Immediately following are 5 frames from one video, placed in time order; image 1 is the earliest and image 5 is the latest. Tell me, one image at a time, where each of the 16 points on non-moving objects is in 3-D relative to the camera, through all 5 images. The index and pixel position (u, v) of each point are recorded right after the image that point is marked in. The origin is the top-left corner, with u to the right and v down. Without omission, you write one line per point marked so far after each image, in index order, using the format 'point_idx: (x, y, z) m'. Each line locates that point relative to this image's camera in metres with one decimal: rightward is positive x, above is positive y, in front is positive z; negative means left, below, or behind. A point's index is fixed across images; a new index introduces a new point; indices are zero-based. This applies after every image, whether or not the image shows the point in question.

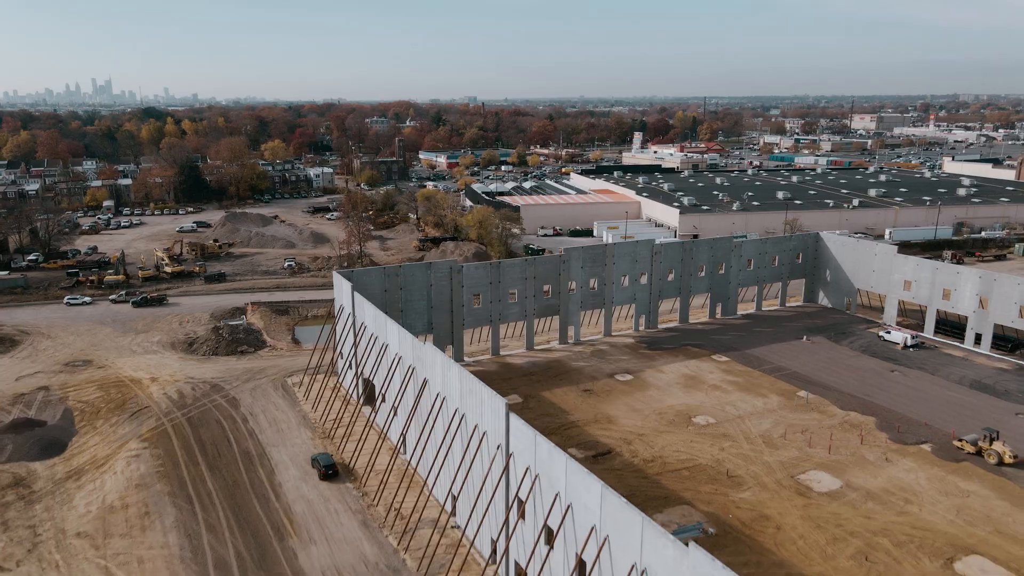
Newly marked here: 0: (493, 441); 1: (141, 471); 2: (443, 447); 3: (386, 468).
0: (-0.4, -2.8, +14.5) m
1: (-9.3, -4.5, +19.9) m
2: (-1.5, -3.3, +16.8) m
3: (-3.2, -4.3, +19.4) m
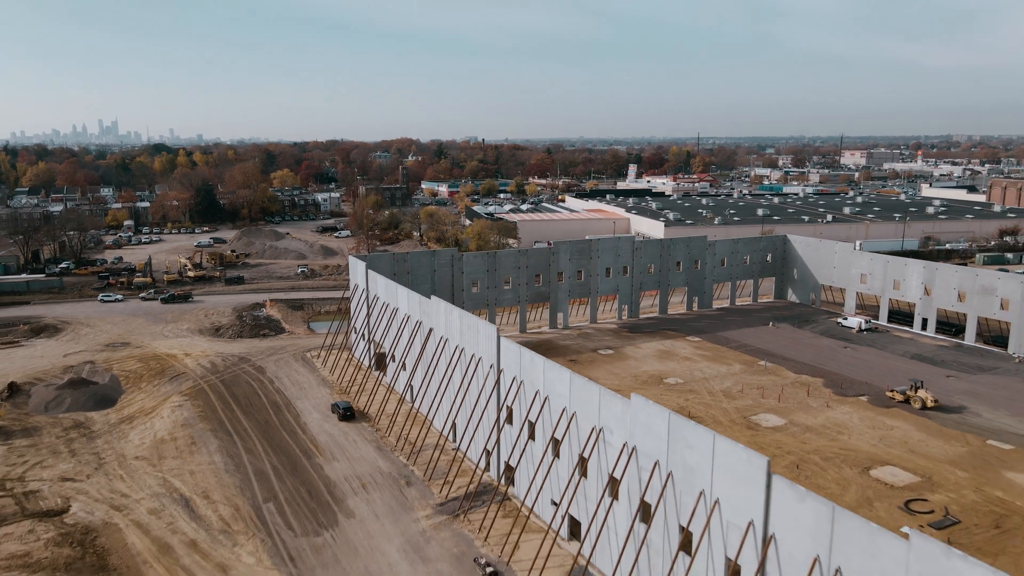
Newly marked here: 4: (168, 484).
0: (-0.6, -1.7, +17.8) m
1: (-9.5, -3.6, +23.0) m
2: (-1.7, -2.3, +20.1) m
3: (-3.4, -3.4, +22.6) m
4: (-8.1, -4.6, +18.8) m
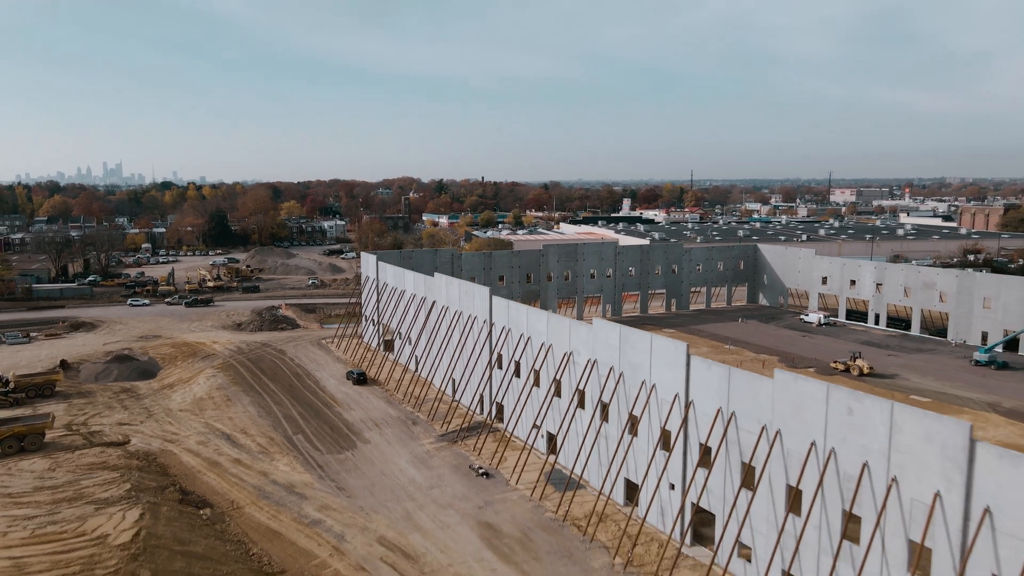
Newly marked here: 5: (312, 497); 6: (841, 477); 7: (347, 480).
0: (-0.8, -0.8, +21.3) m
1: (-9.8, -3.1, +26.5) m
2: (-1.9, -1.6, +23.5) m
3: (-3.7, -2.9, +26.0) m
4: (-8.4, -3.8, +22.1) m
5: (-4.2, -4.4, +16.7) m
6: (+4.4, -2.5, +10.7) m
7: (-3.7, -4.2, +17.6) m
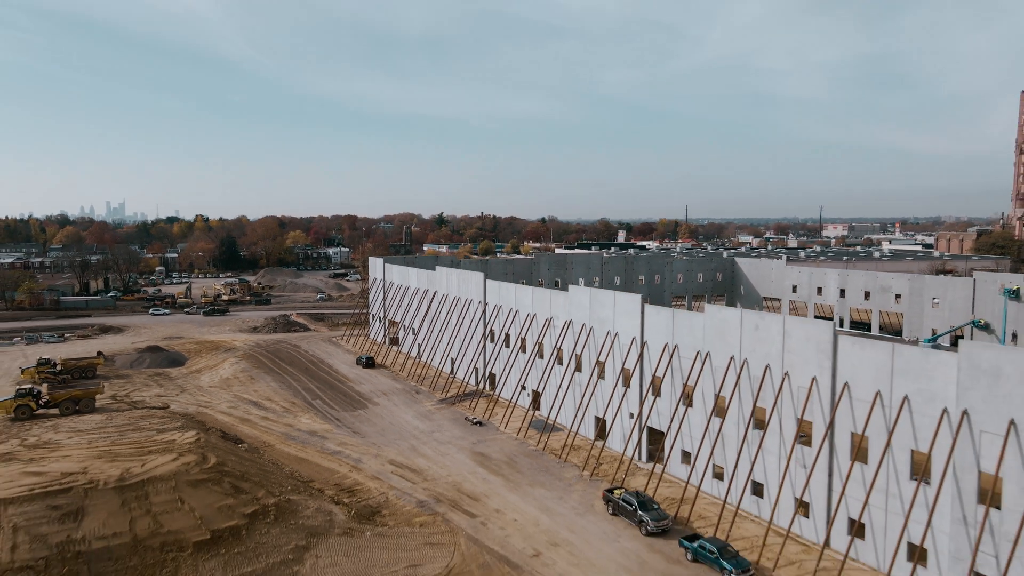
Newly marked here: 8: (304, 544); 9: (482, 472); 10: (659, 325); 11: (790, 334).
0: (-1.1, -0.4, +24.5) m
1: (-10.0, -2.9, +29.5) m
2: (-2.2, -1.3, +26.7) m
3: (-3.9, -2.7, +29.1) m
4: (-8.7, -3.4, +25.2) m
5: (-4.5, -3.7, +19.7) m
6: (+4.2, -1.6, +13.9) m
7: (-3.9, -3.6, +20.6) m
8: (-3.2, -3.9, +12.2) m
9: (-0.6, -3.9, +16.9) m
10: (+3.0, -0.8, +16.3) m
11: (+4.5, -0.8, +13.0) m
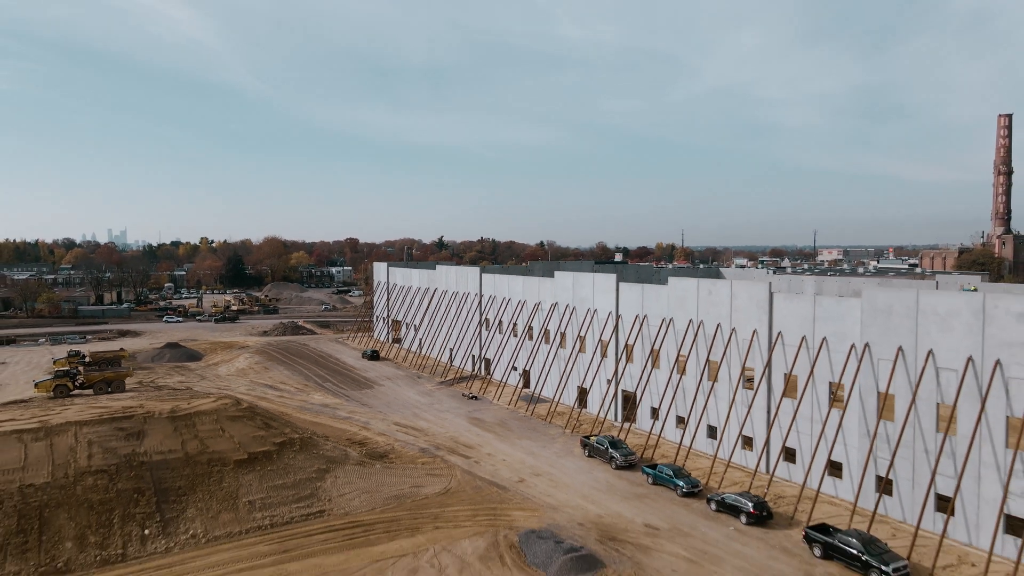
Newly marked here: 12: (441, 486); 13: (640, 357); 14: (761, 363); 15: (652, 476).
0: (-1.3, -0.2, +26.9) m
1: (-10.3, -2.9, +31.8) m
2: (-2.4, -1.2, +29.1) m
3: (-4.2, -2.6, +31.4) m
4: (-8.9, -3.2, +27.5) m
5: (-4.7, -3.3, +22.0) m
6: (+3.9, -1.0, +16.2) m
7: (-4.2, -3.3, +22.9) m
8: (-3.4, -3.3, +14.5) m
9: (-0.9, -3.4, +19.2) m
10: (+2.8, -0.3, +18.7) m
11: (+4.3, -0.1, +15.4) m
12: (-1.3, -3.6, +14.5) m
13: (+3.0, -1.6, +18.3) m
14: (+4.6, -1.4, +14.8) m
15: (+2.6, -3.5, +14.7) m
